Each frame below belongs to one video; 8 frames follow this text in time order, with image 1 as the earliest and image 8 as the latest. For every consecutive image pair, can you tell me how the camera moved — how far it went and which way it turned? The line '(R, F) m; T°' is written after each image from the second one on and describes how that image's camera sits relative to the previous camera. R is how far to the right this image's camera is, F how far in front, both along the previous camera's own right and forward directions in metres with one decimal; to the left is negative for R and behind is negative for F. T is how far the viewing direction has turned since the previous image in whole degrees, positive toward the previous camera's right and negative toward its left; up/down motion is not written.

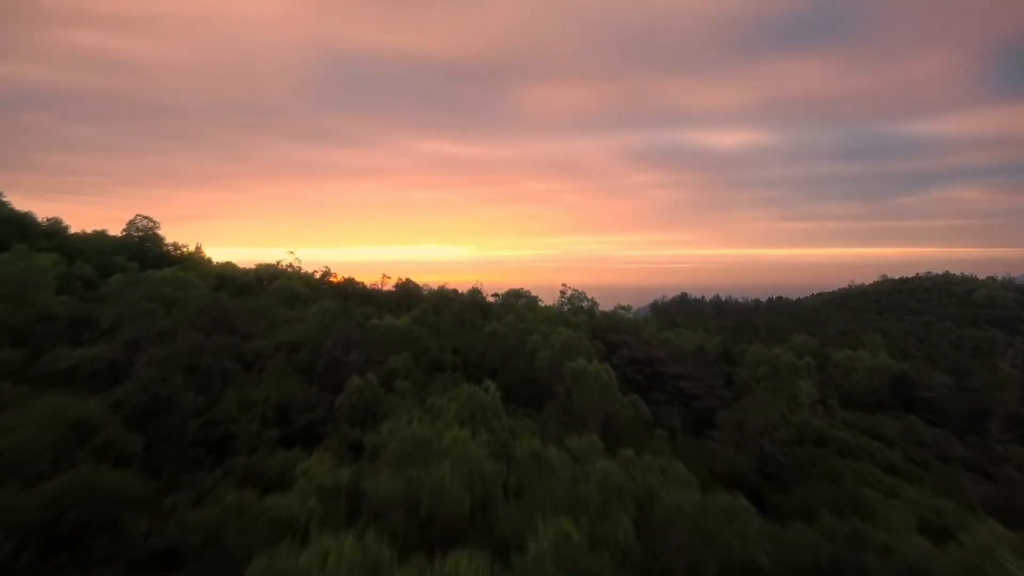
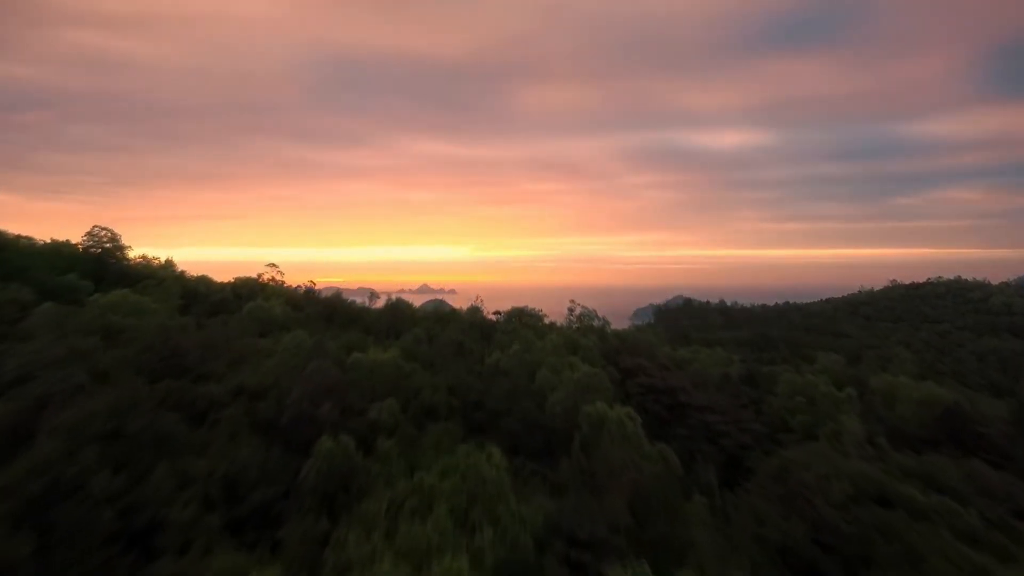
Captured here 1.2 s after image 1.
(0.0, +1.3) m; 0°
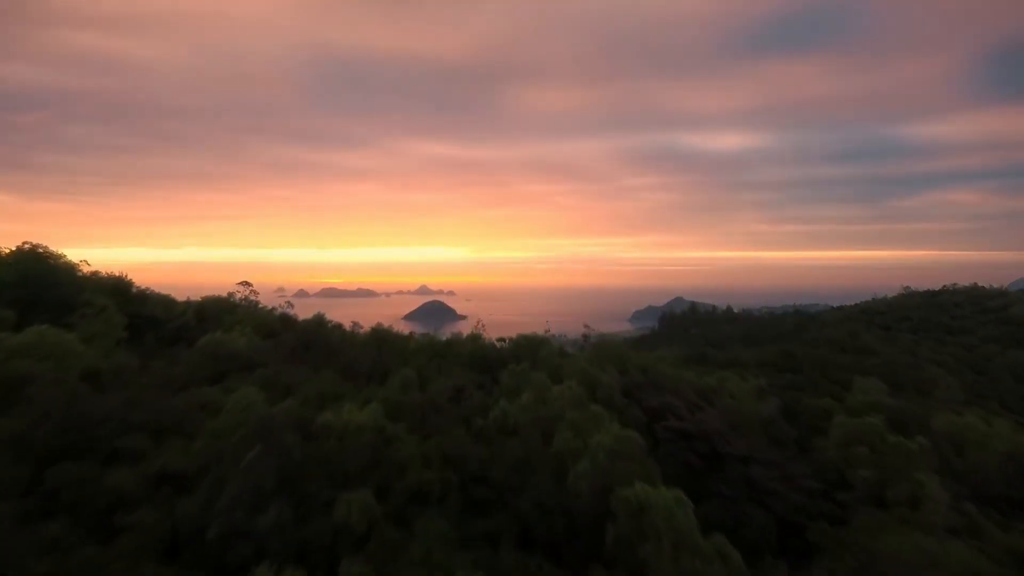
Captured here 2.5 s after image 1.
(-0.1, +1.7) m; 0°
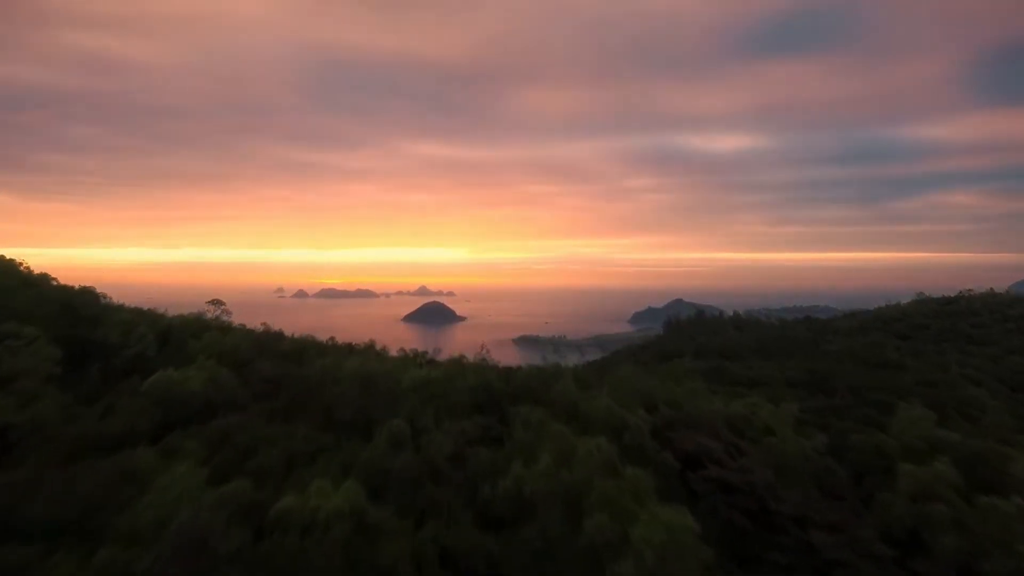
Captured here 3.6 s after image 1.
(-0.1, +1.5) m; 0°
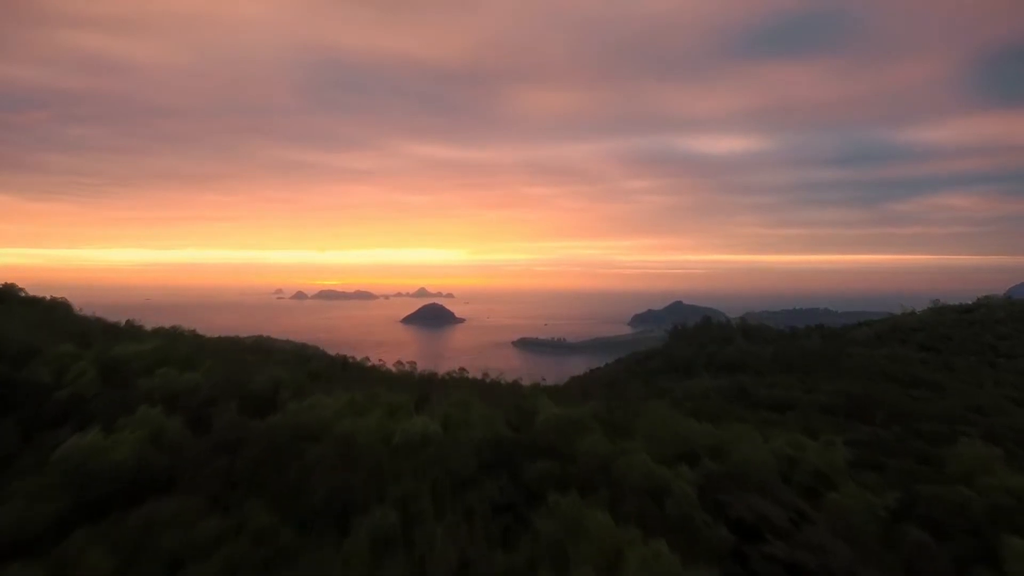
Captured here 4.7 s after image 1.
(-0.1, +1.6) m; 0°
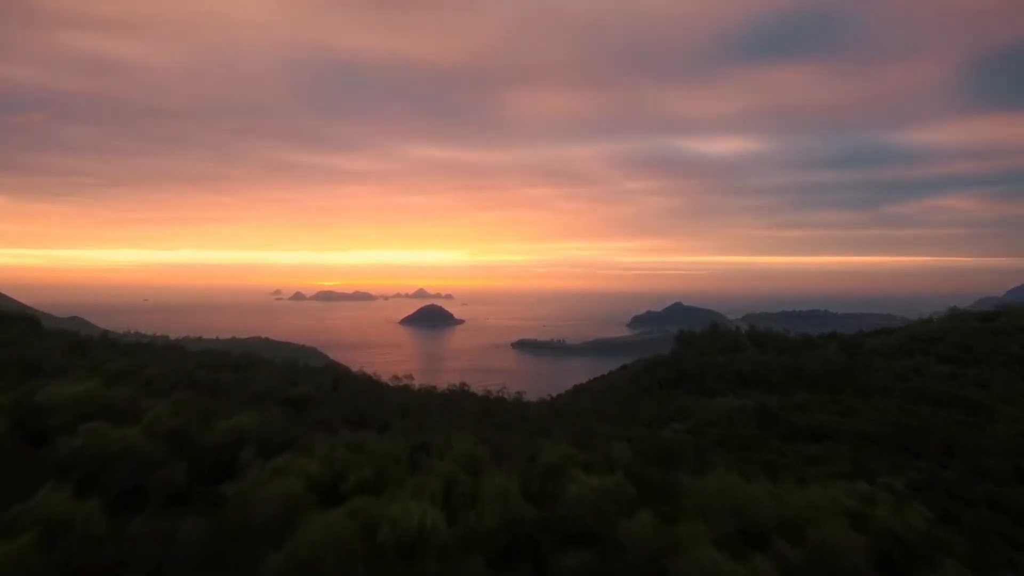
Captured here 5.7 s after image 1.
(-0.1, +1.7) m; 0°
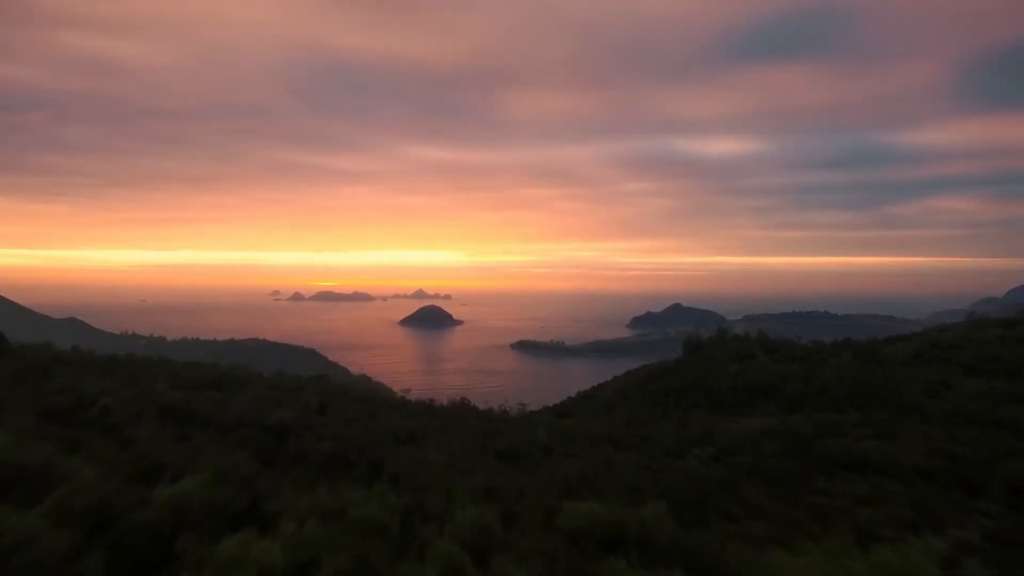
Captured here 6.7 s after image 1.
(-0.1, +1.6) m; 0°
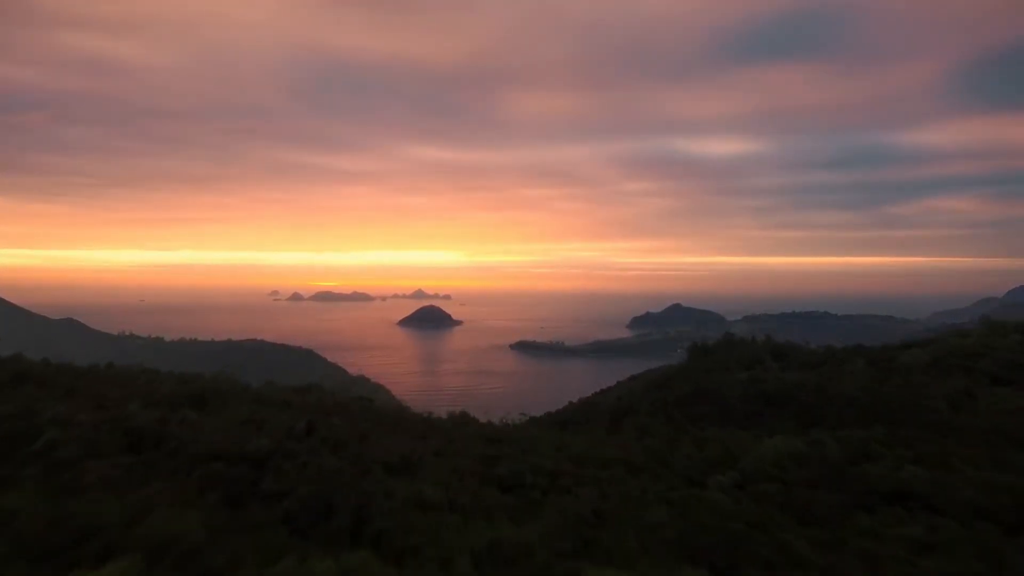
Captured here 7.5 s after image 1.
(0.0, +1.4) m; 0°
